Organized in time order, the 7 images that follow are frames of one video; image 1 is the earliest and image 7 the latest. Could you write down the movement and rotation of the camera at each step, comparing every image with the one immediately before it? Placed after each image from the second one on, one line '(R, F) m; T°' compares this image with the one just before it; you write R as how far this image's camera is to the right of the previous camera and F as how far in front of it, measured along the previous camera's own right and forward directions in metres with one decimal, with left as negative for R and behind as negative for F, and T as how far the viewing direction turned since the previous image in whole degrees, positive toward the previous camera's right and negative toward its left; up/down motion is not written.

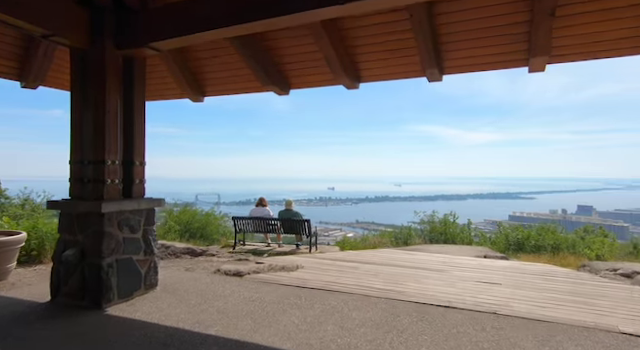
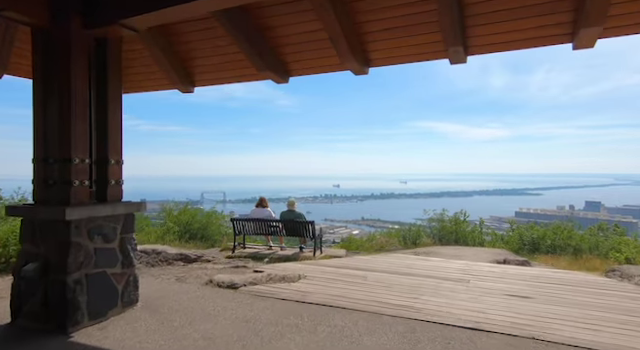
(0.0, +0.6) m; -1°
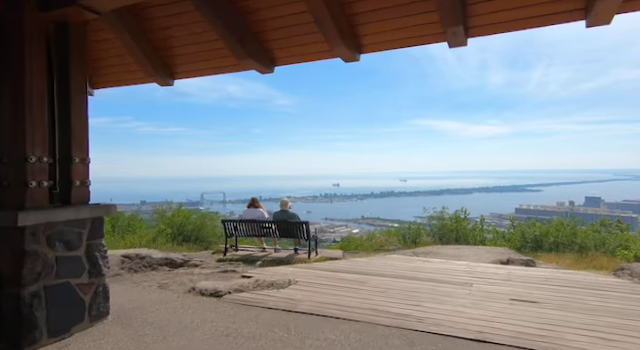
(+0.1, +0.3) m; 0°
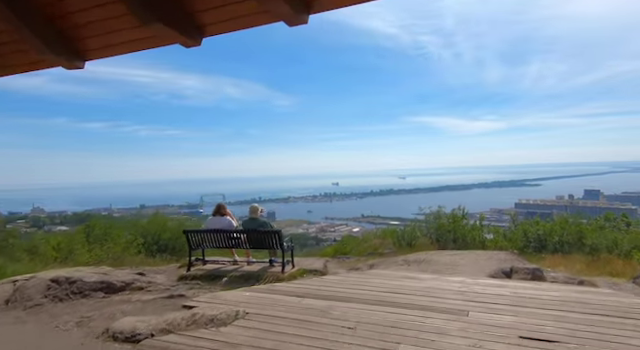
(+0.4, +1.0) m; 0°
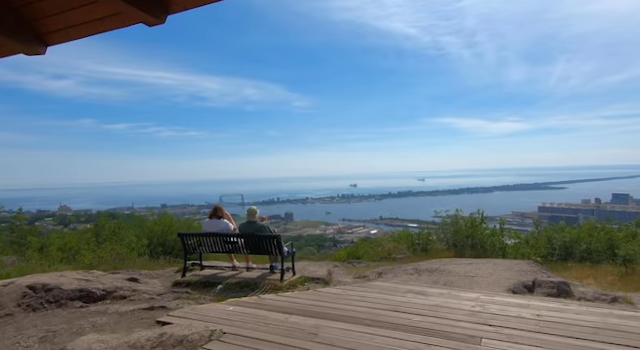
(+0.2, +0.5) m; -3°
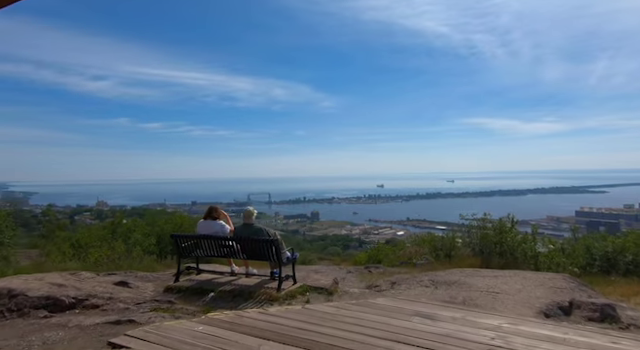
(+0.3, +0.6) m; -4°
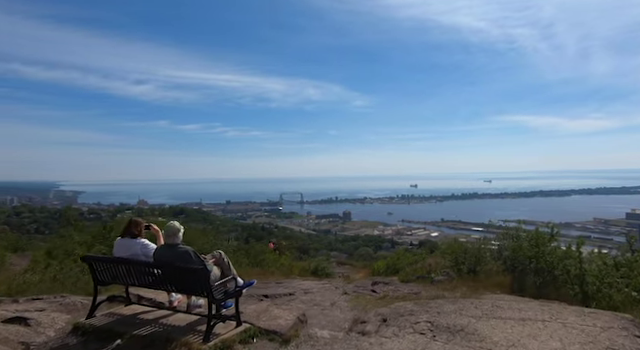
(+0.9, +1.6) m; -5°
